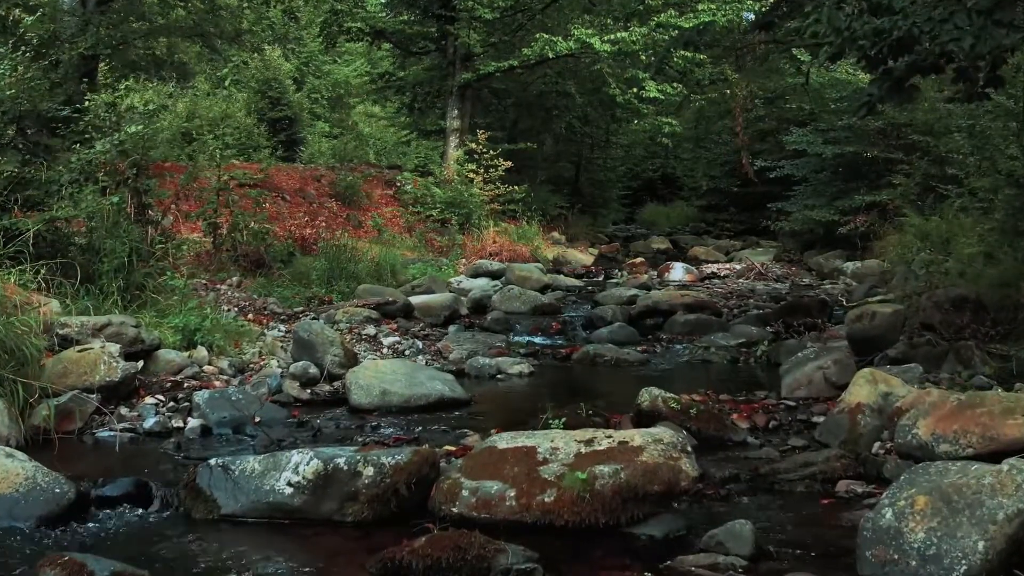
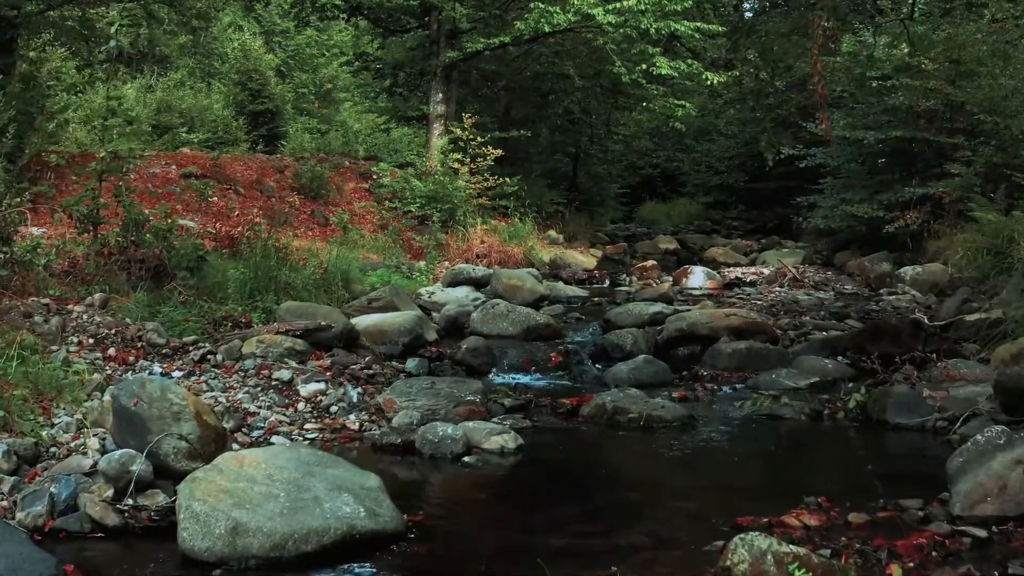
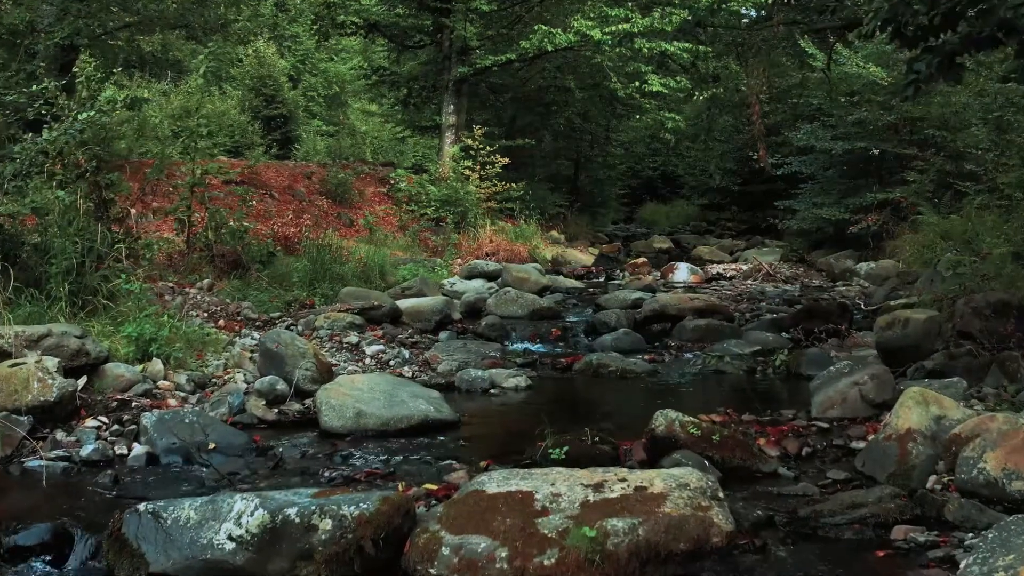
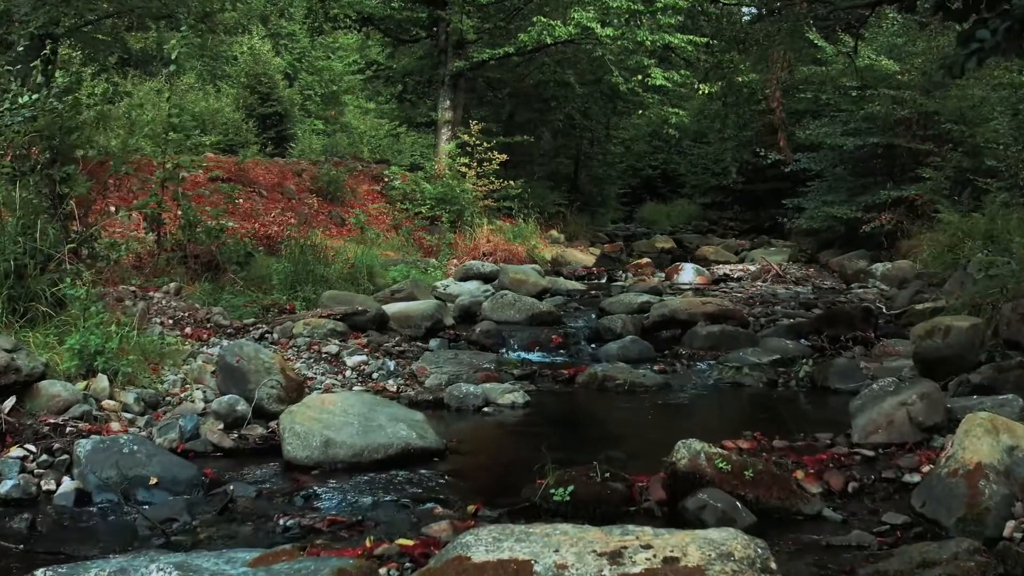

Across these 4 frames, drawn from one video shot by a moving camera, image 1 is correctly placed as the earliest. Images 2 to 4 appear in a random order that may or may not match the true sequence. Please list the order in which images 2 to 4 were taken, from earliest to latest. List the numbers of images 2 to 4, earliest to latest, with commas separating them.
3, 4, 2
